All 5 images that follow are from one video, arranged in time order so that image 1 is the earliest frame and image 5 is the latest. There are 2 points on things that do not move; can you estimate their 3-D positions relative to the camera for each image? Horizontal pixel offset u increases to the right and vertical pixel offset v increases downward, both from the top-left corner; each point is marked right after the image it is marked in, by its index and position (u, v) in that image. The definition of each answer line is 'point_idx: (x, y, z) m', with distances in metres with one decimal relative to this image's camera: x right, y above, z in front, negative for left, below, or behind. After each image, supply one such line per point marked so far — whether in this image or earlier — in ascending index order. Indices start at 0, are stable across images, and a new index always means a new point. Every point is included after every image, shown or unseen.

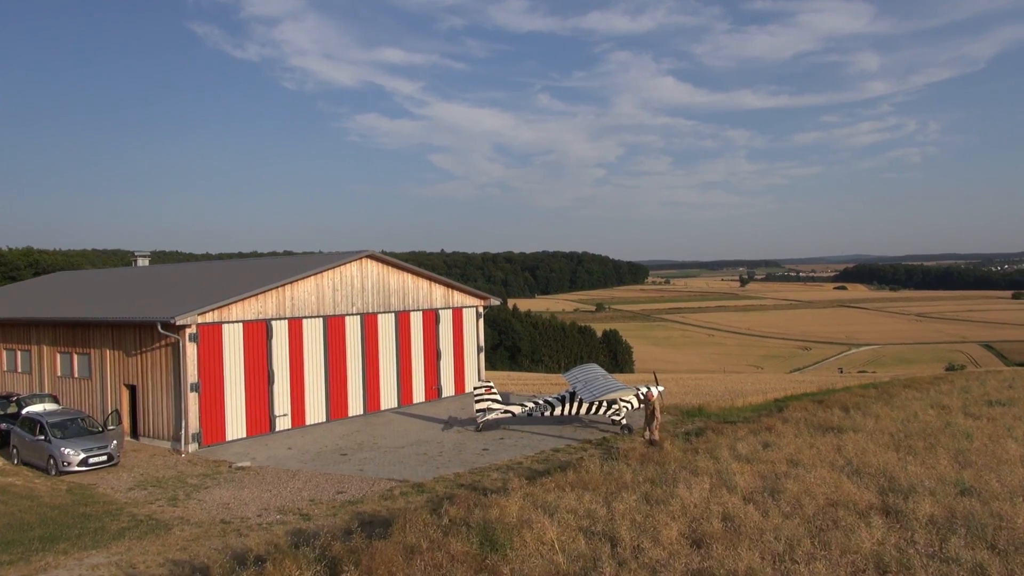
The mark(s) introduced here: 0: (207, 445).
0: (-6.5, -3.4, +15.8) m
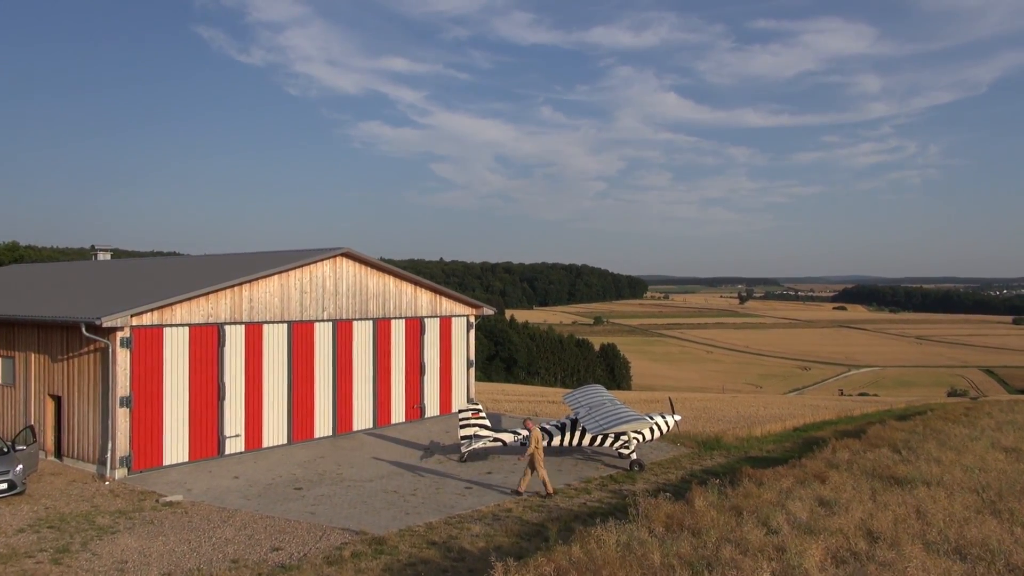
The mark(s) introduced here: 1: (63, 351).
0: (-6.7, -3.3, +13.3) m
1: (-8.6, -1.2, +14.0) m
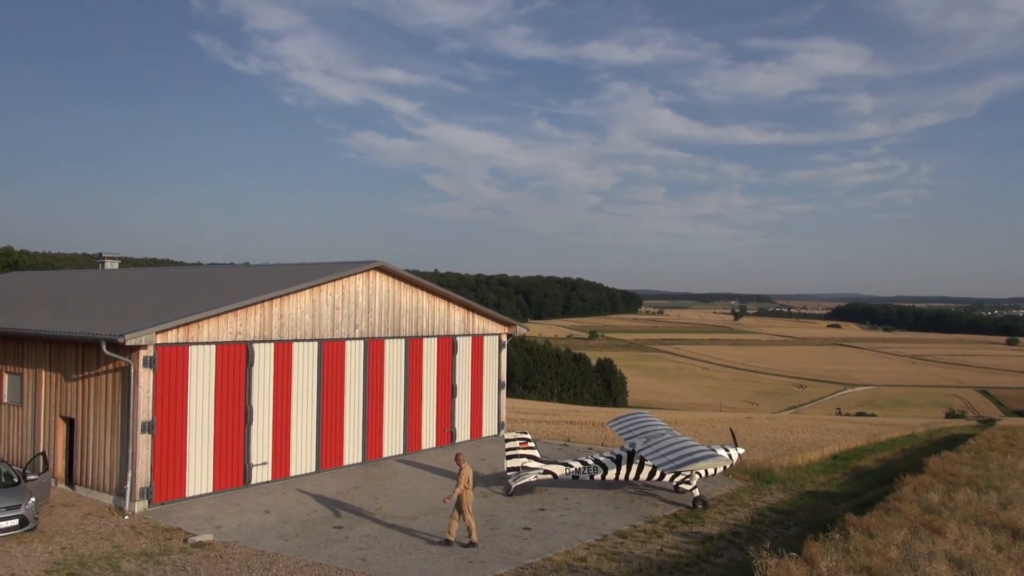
0: (-5.8, -3.5, +12.1) m
1: (-7.6, -1.4, +12.9) m
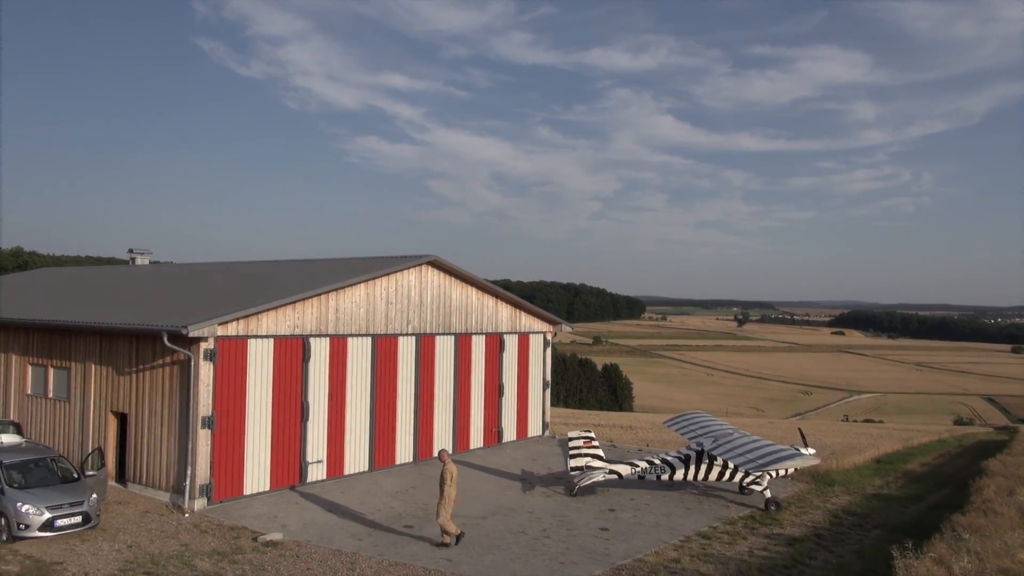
0: (-4.7, -3.4, +11.7) m
1: (-6.5, -1.3, +12.5) m
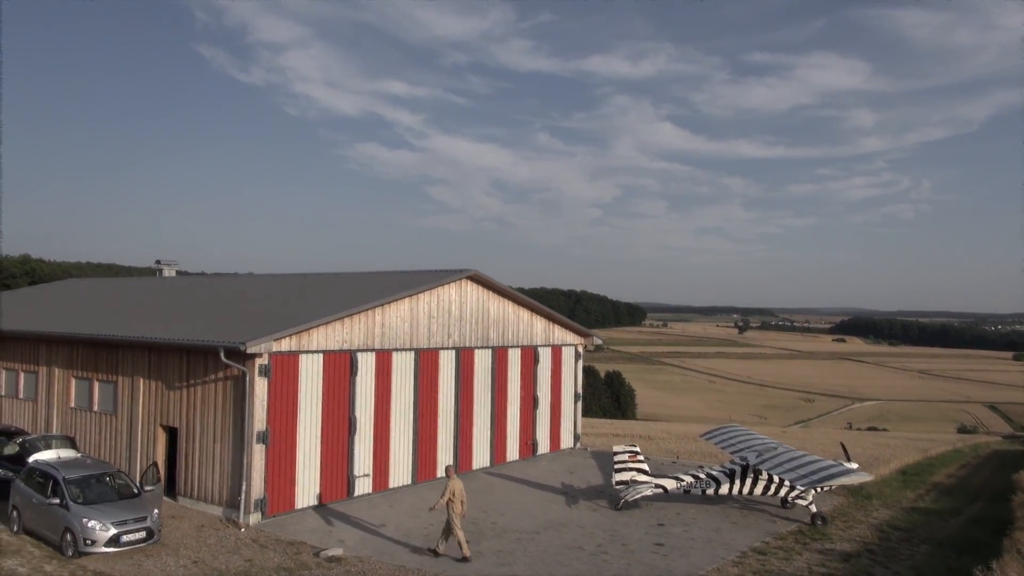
0: (-3.9, -3.7, +11.8) m
1: (-5.7, -1.6, +12.6) m
